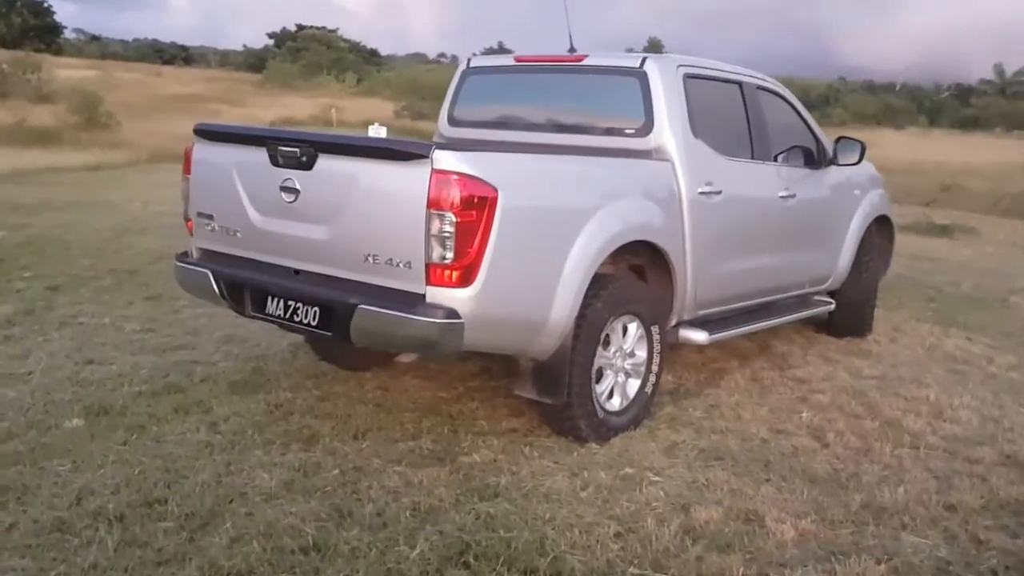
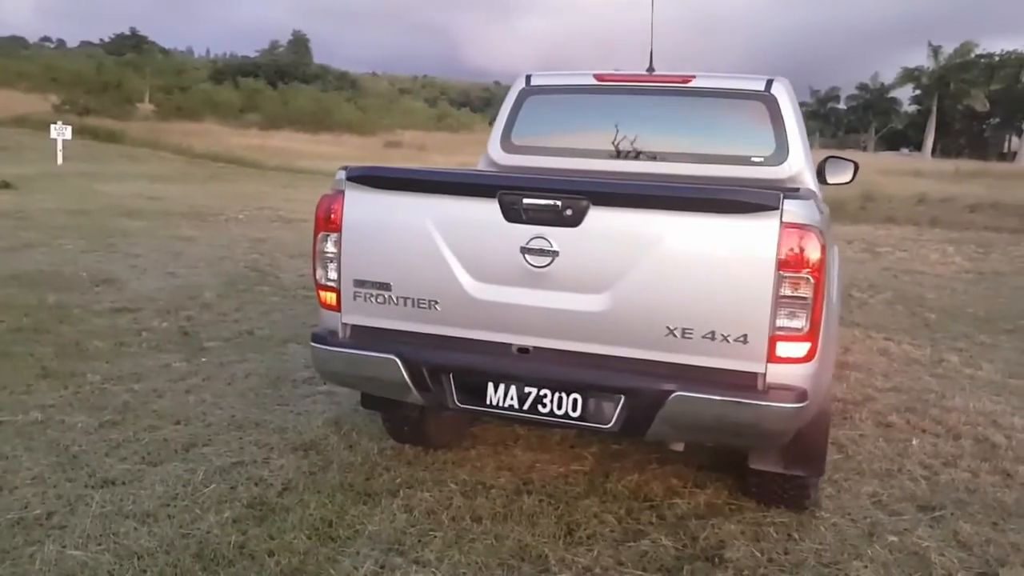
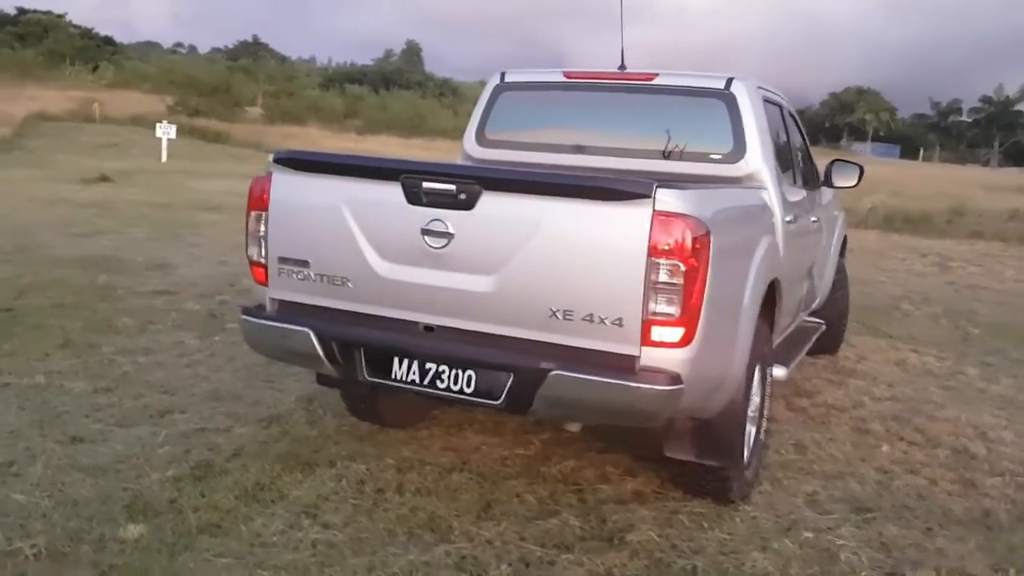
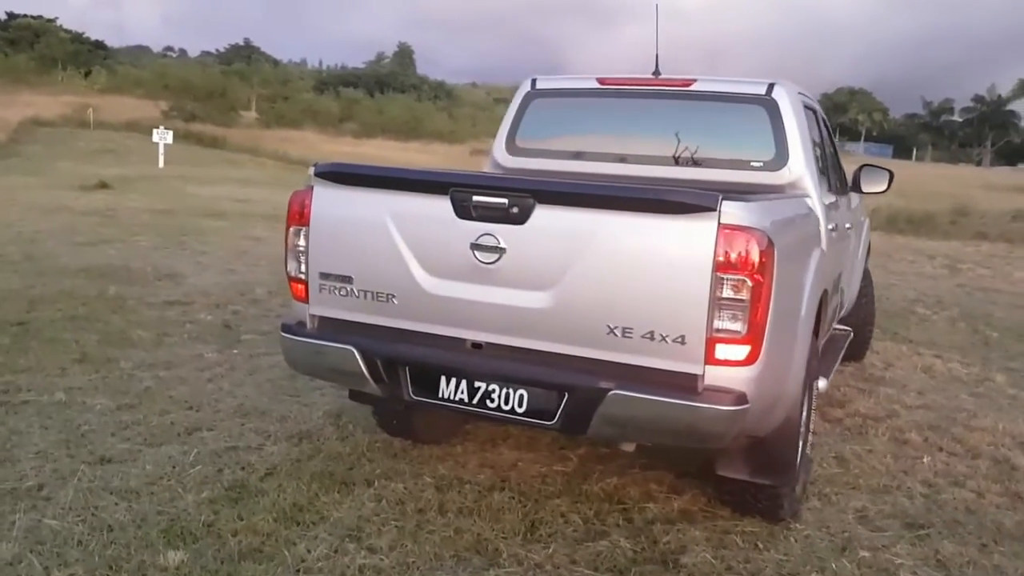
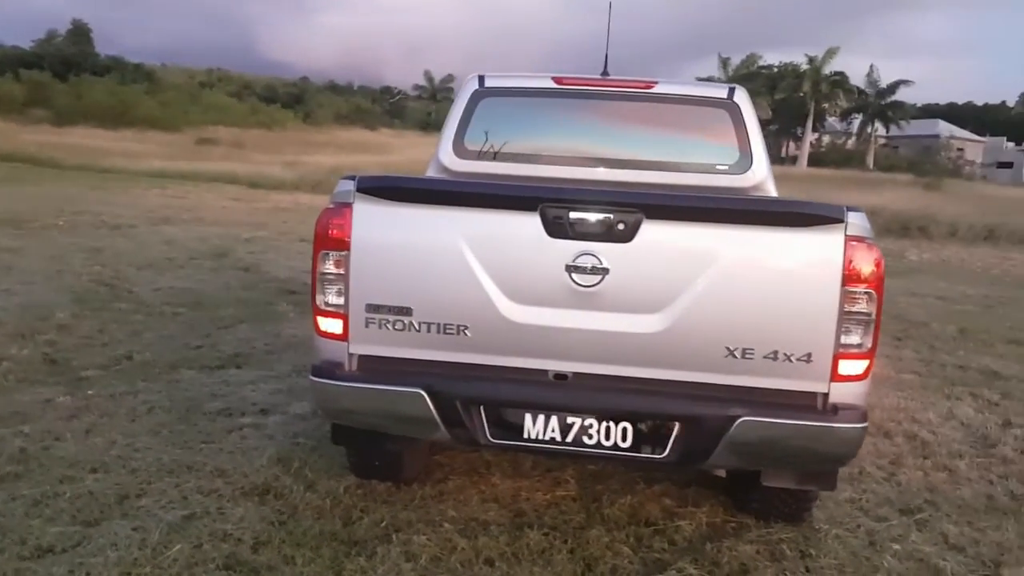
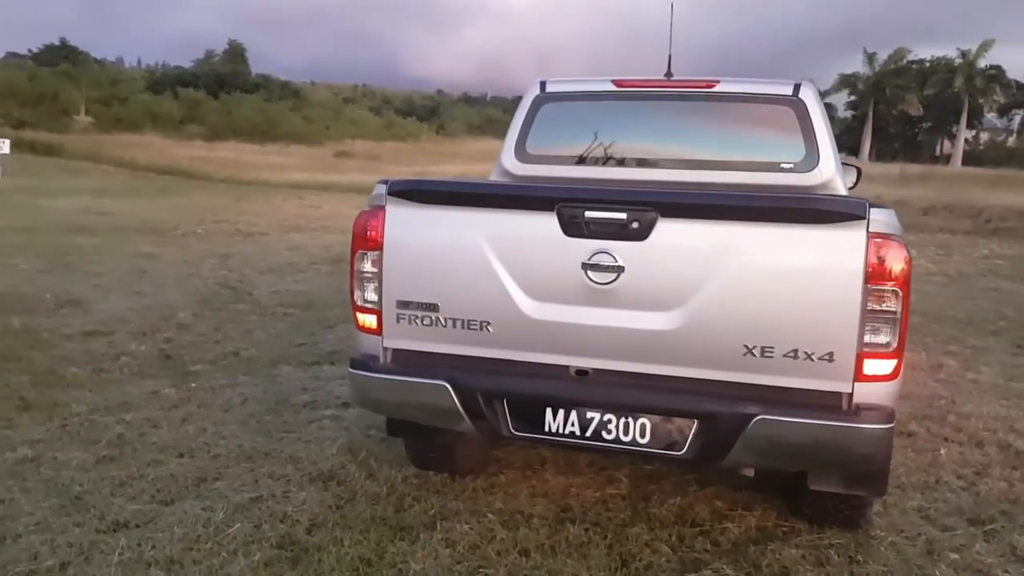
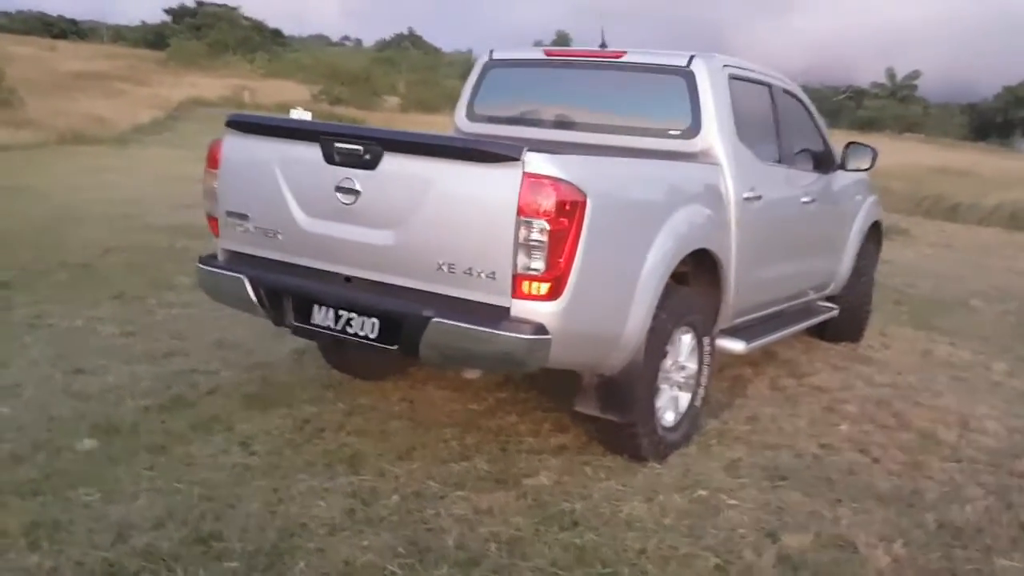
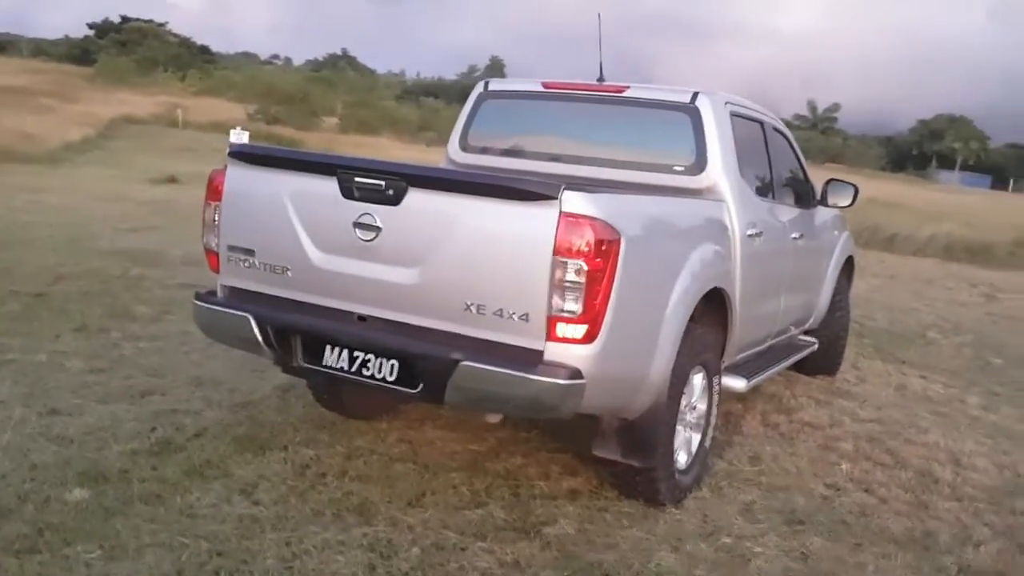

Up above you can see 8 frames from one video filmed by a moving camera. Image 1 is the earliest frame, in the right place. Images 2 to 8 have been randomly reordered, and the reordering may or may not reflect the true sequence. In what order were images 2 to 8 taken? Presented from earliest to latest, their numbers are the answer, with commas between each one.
7, 8, 3, 4, 2, 6, 5
